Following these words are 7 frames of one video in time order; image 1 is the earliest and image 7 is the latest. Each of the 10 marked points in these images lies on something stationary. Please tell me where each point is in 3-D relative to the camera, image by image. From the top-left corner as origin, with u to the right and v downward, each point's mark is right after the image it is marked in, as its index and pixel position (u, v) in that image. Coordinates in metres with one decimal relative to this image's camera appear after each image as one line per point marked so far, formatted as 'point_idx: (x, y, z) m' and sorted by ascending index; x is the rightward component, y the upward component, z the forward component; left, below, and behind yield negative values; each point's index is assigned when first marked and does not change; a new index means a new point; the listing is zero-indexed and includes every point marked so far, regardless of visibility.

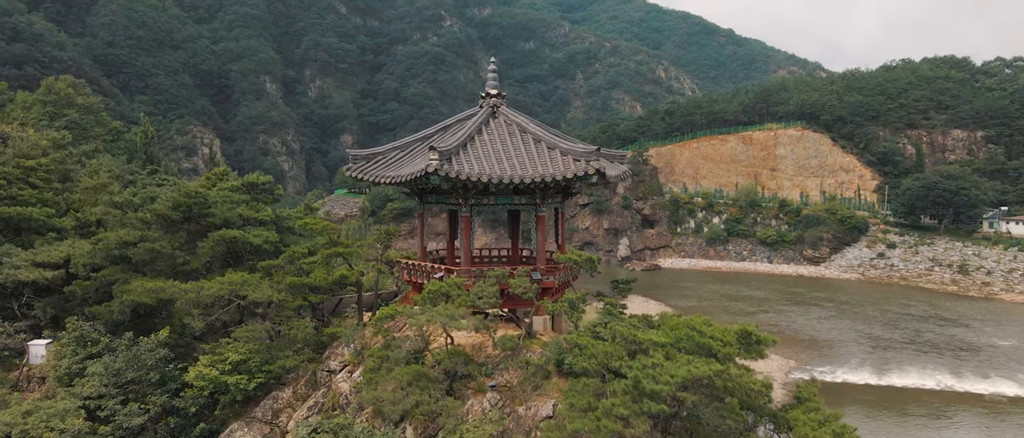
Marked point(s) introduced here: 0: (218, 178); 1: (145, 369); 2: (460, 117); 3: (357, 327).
0: (-8.4, +1.2, +16.8) m
1: (-6.7, -2.7, +10.8) m
2: (-1.0, +2.0, +11.5) m
3: (-2.8, -1.9, +10.5) m
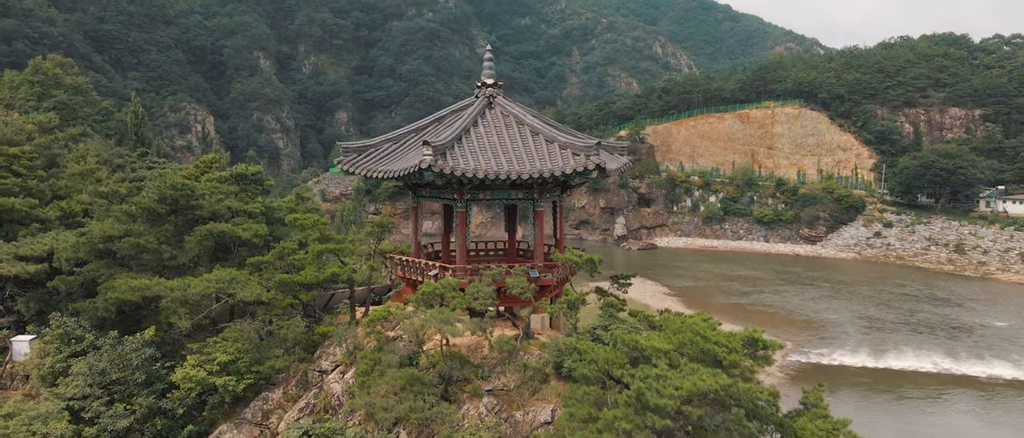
0: (-8.4, +1.5, +16.3) m
1: (-6.8, -2.7, +10.5) m
2: (-1.0, +2.1, +11.0) m
3: (-2.8, -1.8, +10.2) m
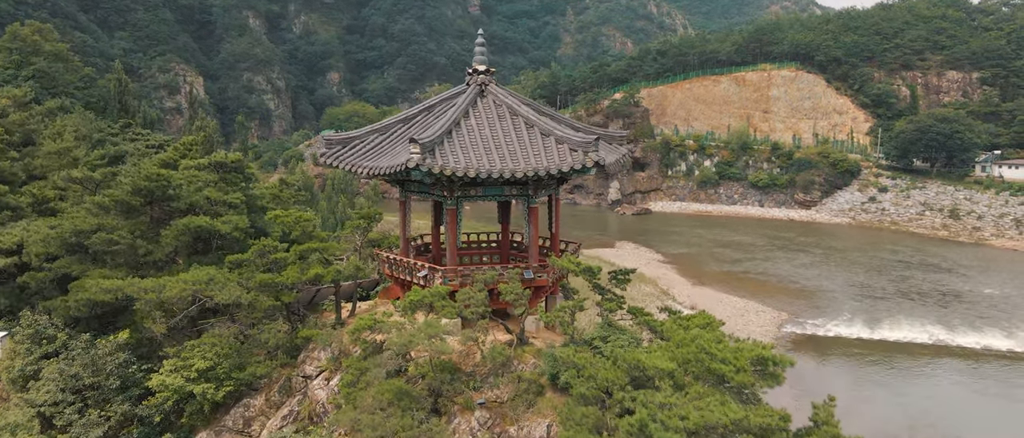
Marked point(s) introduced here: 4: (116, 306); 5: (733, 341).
0: (-8.6, +1.8, +15.5) m
1: (-6.9, -2.6, +10.0) m
2: (-1.2, +2.1, +10.3) m
3: (-2.9, -1.8, +9.7) m
4: (-7.6, -1.7, +11.4) m
5: (+2.9, -1.6, +7.7) m
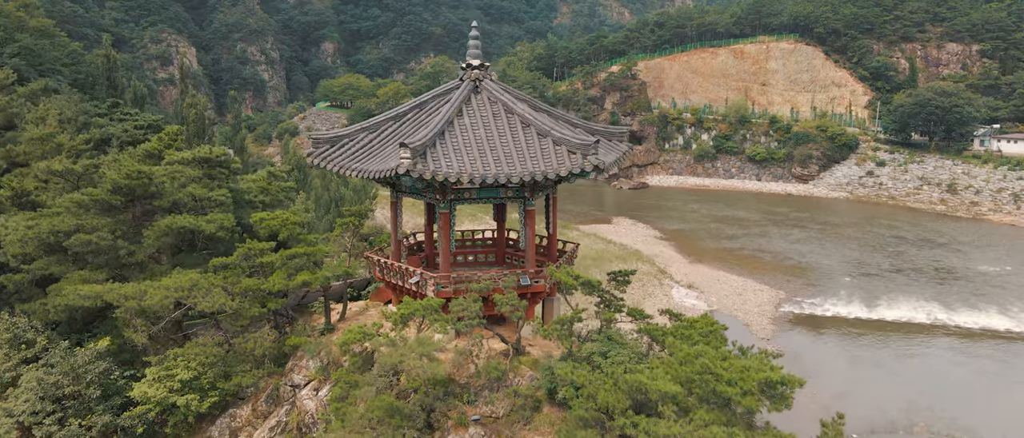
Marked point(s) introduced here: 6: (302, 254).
0: (-8.7, +2.0, +15.0) m
1: (-6.9, -2.7, +9.6) m
2: (-1.3, +2.1, +9.7) m
3: (-3.0, -1.9, +9.3) m
4: (-7.7, -1.7, +11.0) m
5: (+2.8, -1.7, +7.3) m
6: (-3.6, -0.6, +10.2) m
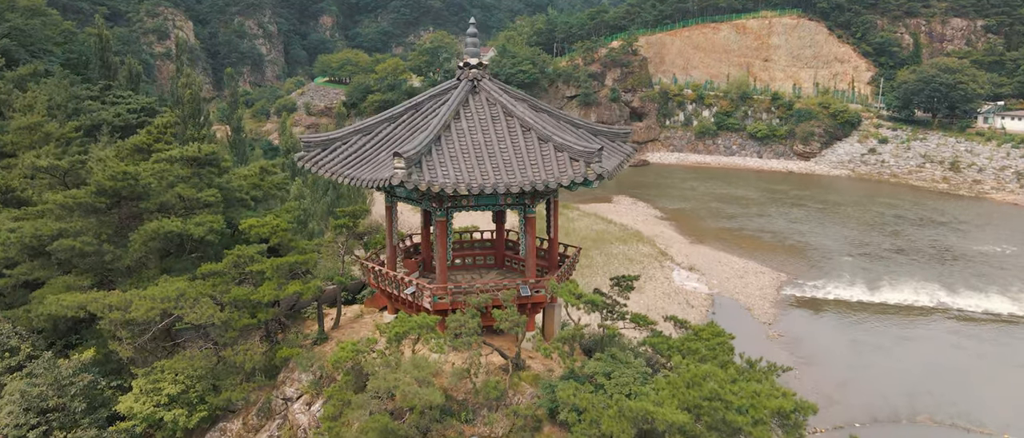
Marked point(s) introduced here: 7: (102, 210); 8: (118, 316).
0: (-8.7, +2.1, +14.5) m
1: (-7.0, -2.8, +9.3) m
2: (-1.3, +2.0, +9.2) m
3: (-3.0, -2.0, +9.0) m
4: (-7.7, -1.7, +10.6) m
5: (+2.8, -1.9, +7.0) m
6: (-3.6, -0.7, +9.8) m
7: (-7.9, +0.2, +11.3) m
8: (-6.0, -1.5, +9.0) m
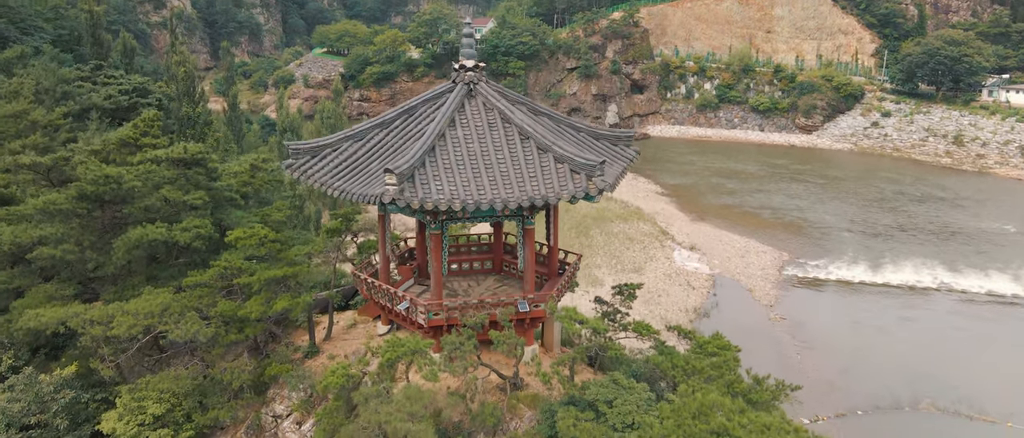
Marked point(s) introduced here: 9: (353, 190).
0: (-8.8, +2.1, +13.9) m
1: (-7.0, -3.0, +9.0) m
2: (-1.3, +1.9, +8.7) m
3: (-3.0, -2.2, +8.6) m
4: (-7.7, -1.9, +10.2) m
5: (+2.8, -2.1, +6.6) m
6: (-3.6, -0.8, +9.4) m
7: (-7.9, +0.1, +10.9) m
8: (-6.1, -1.7, +8.7) m
9: (-2.1, +0.4, +7.5) m
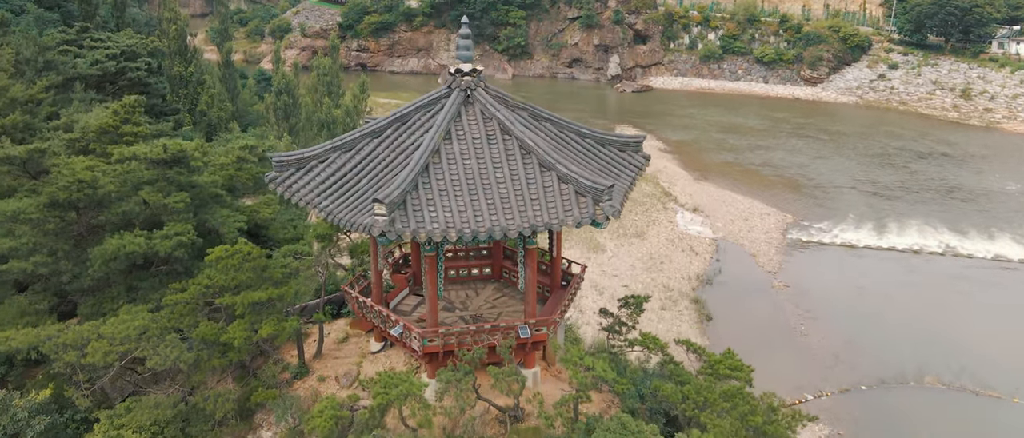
0: (-8.8, +2.3, +13.1) m
1: (-7.0, -3.2, +8.6) m
2: (-1.3, +1.6, +7.9) m
3: (-3.0, -2.4, +8.1) m
4: (-7.7, -2.0, +9.7) m
5: (+2.8, -2.5, +6.1) m
6: (-3.6, -1.0, +8.8) m
7: (-7.9, 0.0, +10.2) m
8: (-6.0, -1.9, +8.1) m
9: (-2.1, 0.0, +6.8) m
